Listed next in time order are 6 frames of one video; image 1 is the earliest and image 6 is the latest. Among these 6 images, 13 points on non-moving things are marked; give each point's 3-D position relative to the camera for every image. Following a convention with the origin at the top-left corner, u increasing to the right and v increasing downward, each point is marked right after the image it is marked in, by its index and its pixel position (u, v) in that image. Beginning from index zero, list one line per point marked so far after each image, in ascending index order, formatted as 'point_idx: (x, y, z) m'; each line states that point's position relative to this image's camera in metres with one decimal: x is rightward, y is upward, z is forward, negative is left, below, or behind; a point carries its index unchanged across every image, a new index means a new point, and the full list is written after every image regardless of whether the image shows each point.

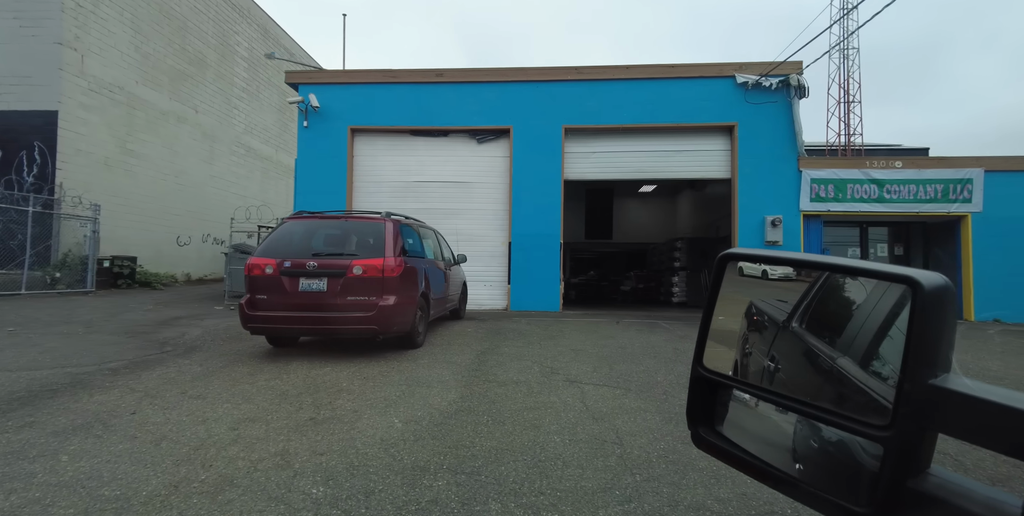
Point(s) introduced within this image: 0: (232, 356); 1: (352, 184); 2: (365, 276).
0: (-4.0, -1.4, +5.7) m
1: (-4.7, +2.2, +11.5) m
2: (-2.1, -0.3, +5.4) m
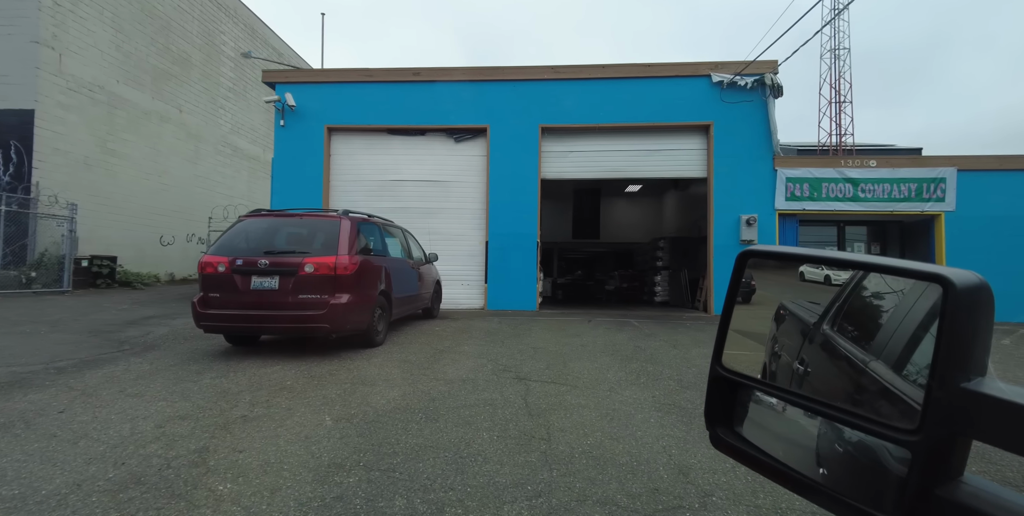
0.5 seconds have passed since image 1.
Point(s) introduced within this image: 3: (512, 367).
0: (-4.6, -1.4, +5.6) m
1: (-5.3, +2.2, +11.5) m
2: (-2.7, -0.2, +5.4) m
3: (0.0, -1.4, +5.2) m
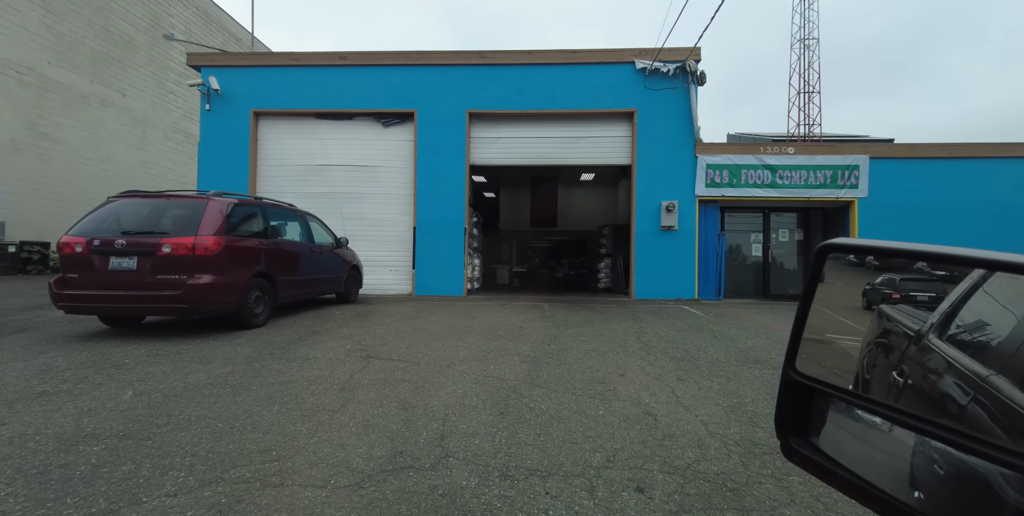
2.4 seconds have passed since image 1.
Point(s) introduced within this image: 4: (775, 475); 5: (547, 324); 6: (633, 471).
0: (-6.5, -1.1, +5.6) m
1: (-7.4, +2.6, +11.3) m
2: (-4.6, 0.0, +5.3) m
3: (-1.9, -1.2, +5.2) m
4: (+1.8, -1.5, +2.7) m
5: (+0.6, -1.1, +6.8) m
6: (+0.8, -1.5, +2.7) m
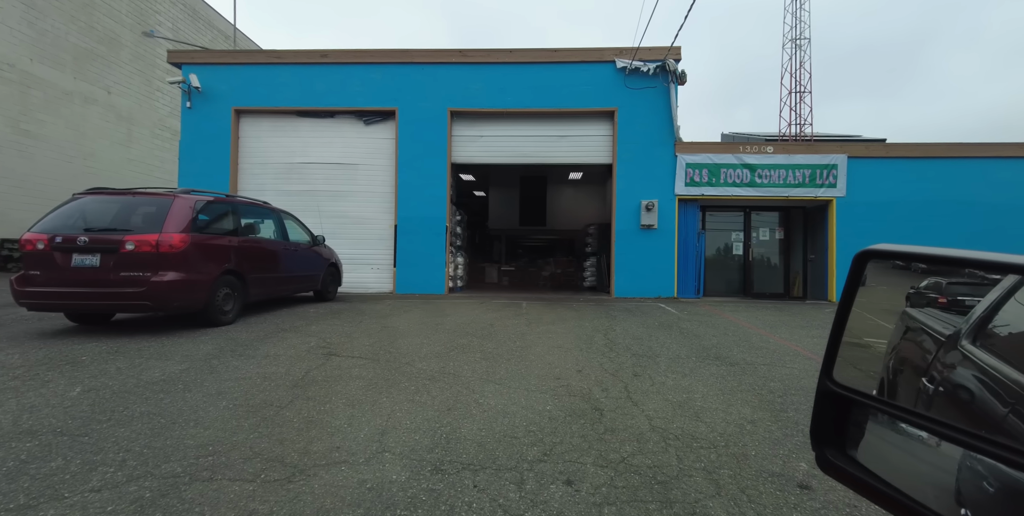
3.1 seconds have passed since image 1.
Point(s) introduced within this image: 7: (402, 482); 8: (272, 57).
0: (-7.0, -1.1, +5.6) m
1: (-7.9, +2.6, +11.3) m
2: (-5.0, +0.1, +5.3) m
3: (-2.3, -1.1, +5.2) m
4: (+1.4, -1.5, +2.8) m
5: (+0.1, -1.1, +6.9) m
6: (+0.4, -1.4, +2.8) m
7: (-0.7, -1.4, +2.5) m
8: (-6.8, +5.7, +11.1) m
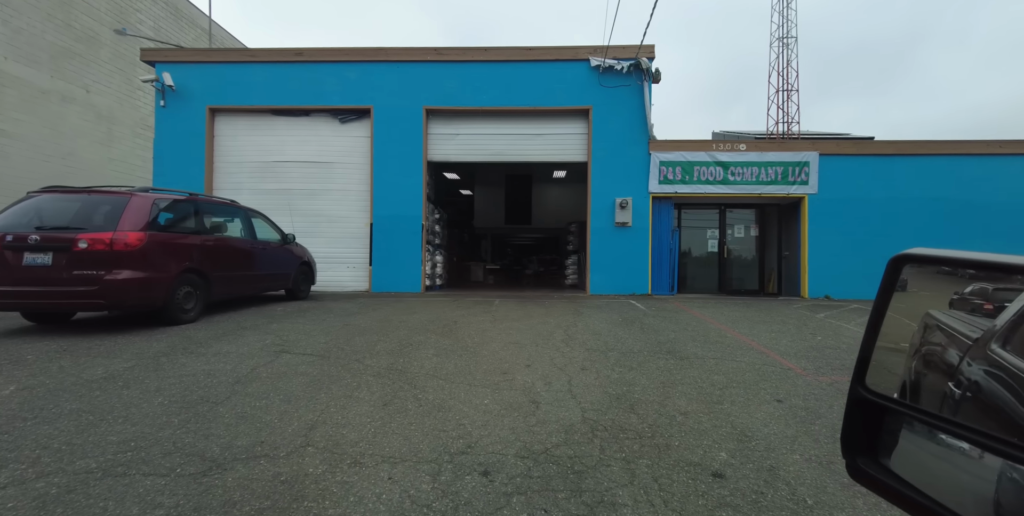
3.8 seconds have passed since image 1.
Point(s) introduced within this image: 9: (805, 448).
0: (-7.6, -1.1, +5.5) m
1: (-8.5, +2.6, +11.2) m
2: (-5.6, +0.1, +5.3) m
3: (-2.9, -1.1, +5.2) m
4: (+0.8, -1.4, +2.8) m
5: (-0.5, -1.1, +6.9) m
6: (-0.2, -1.4, +2.8) m
7: (-1.2, -1.4, +2.5) m
8: (-7.4, +5.7, +11.1) m
9: (+2.2, -1.4, +3.0) m
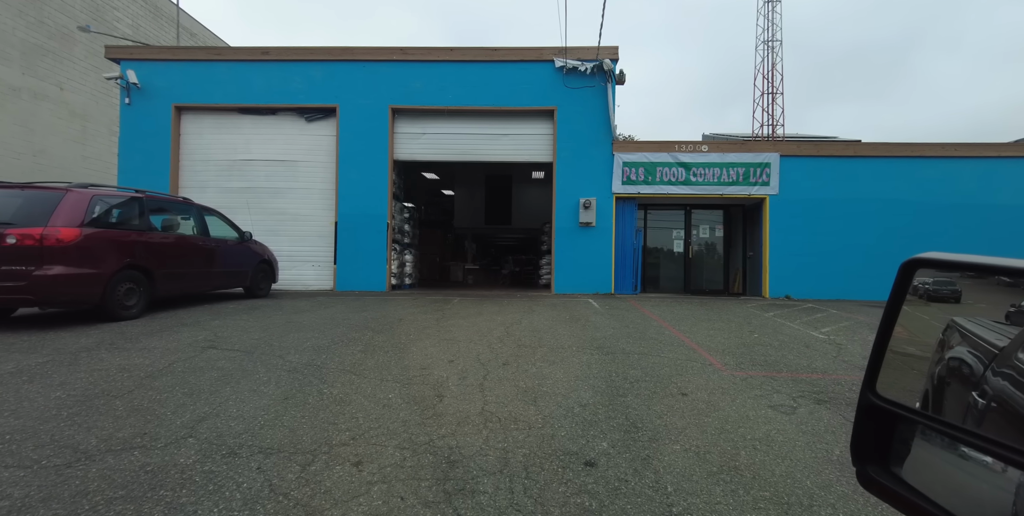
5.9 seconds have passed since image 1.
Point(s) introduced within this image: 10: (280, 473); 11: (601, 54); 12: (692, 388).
0: (-8.4, -1.0, +5.4) m
1: (-9.5, +2.7, +11.1) m
2: (-6.5, +0.2, +5.3) m
3: (-3.8, -1.0, +5.2) m
4: (0.0, -1.4, +2.9) m
5: (-1.4, -1.0, +6.9) m
6: (-1.0, -1.3, +2.8) m
7: (-2.1, -1.3, +2.5) m
8: (-8.4, +5.7, +11.0) m
9: (+1.4, -1.4, +3.0) m
10: (-1.5, -1.4, +2.5) m
11: (+2.4, +5.4, +10.5) m
12: (+1.8, -1.3, +3.9) m
